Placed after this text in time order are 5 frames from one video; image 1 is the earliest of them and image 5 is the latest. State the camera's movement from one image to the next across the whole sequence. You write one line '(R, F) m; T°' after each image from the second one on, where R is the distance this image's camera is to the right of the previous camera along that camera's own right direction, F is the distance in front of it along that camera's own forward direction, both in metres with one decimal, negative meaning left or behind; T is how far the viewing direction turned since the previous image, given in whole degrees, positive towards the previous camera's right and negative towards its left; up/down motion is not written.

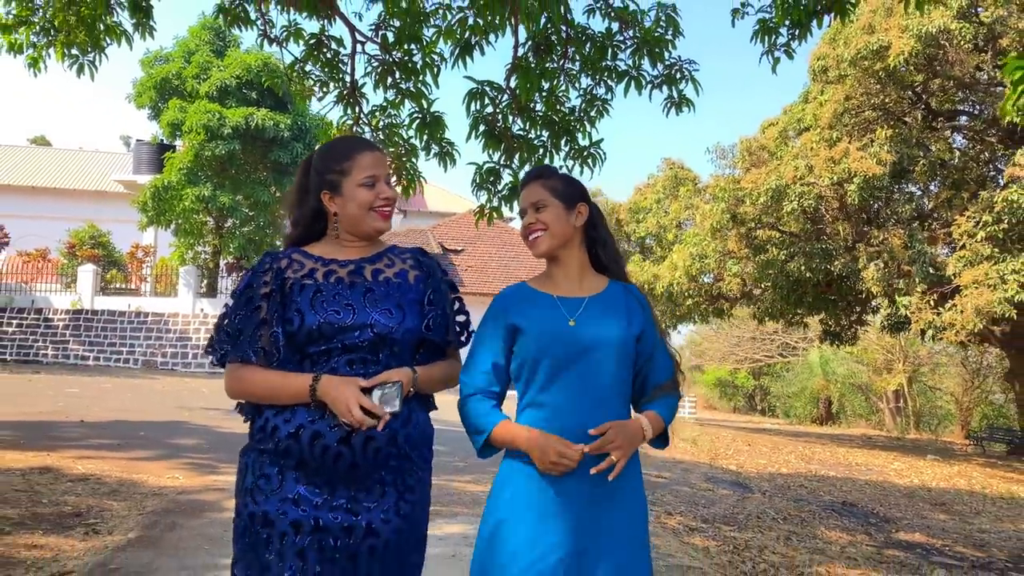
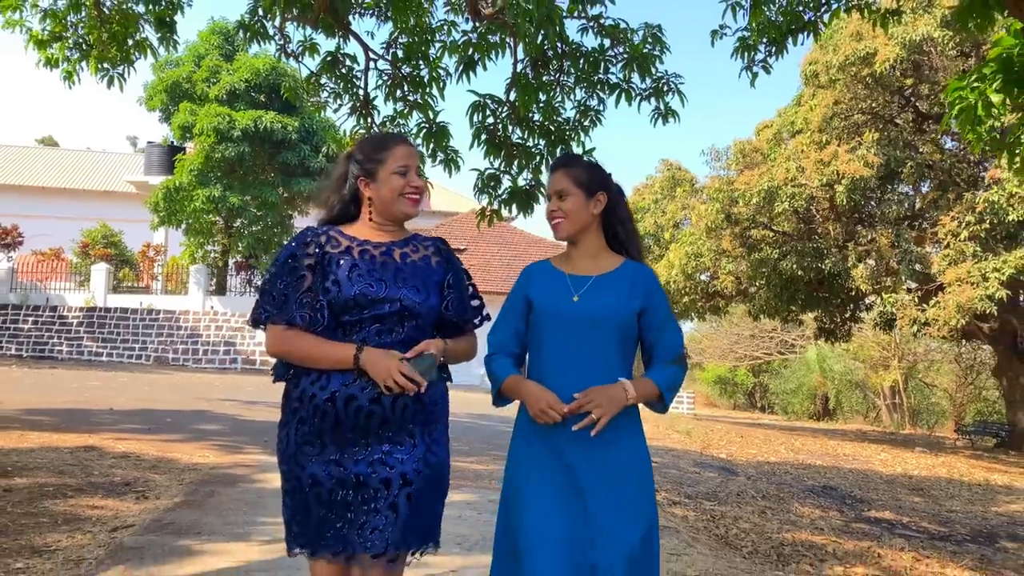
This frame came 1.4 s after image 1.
(0.0, -0.5) m; 0°
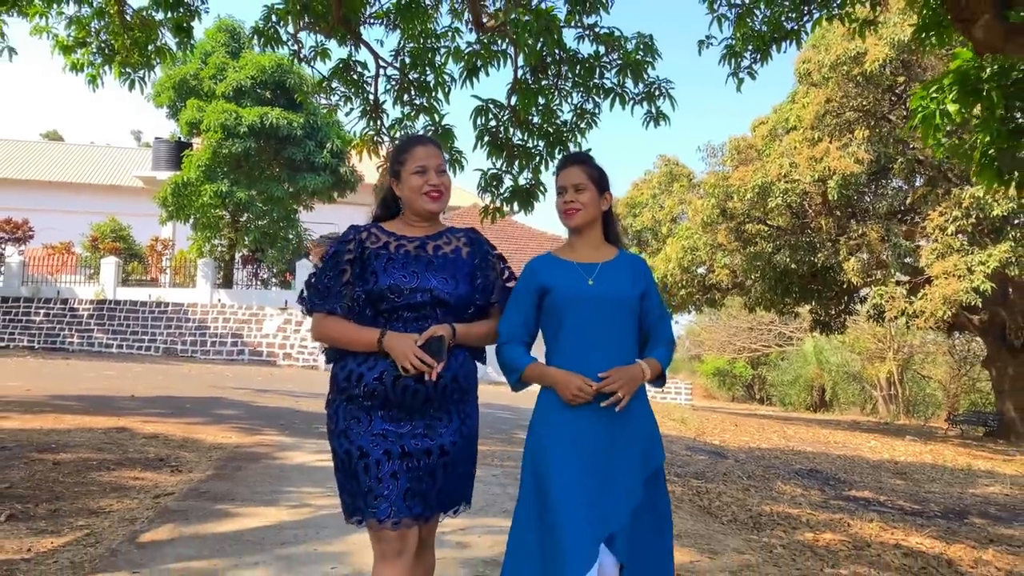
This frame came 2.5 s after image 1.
(0.0, -0.4) m; 0°
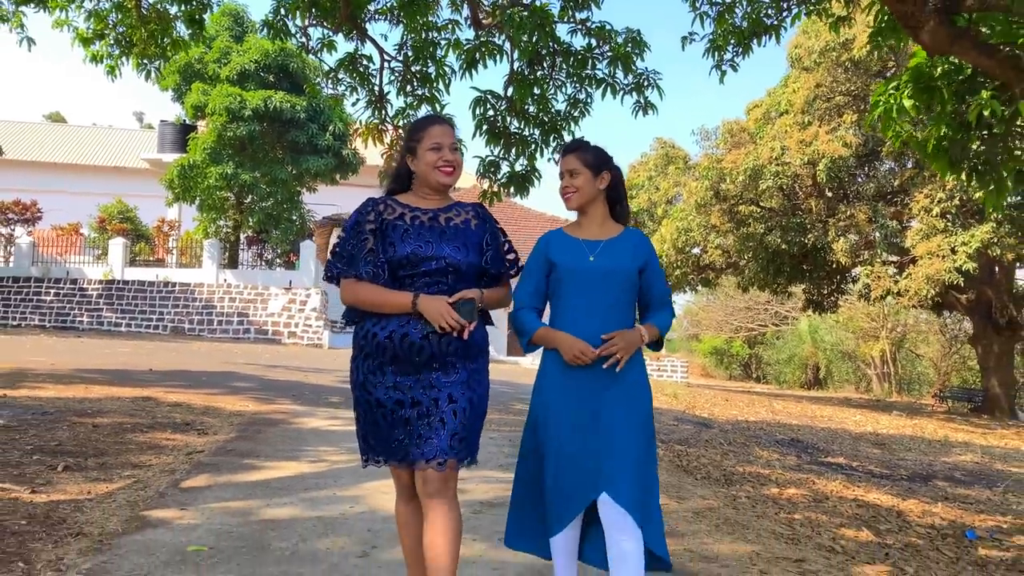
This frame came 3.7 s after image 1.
(0.0, -0.5) m; 0°
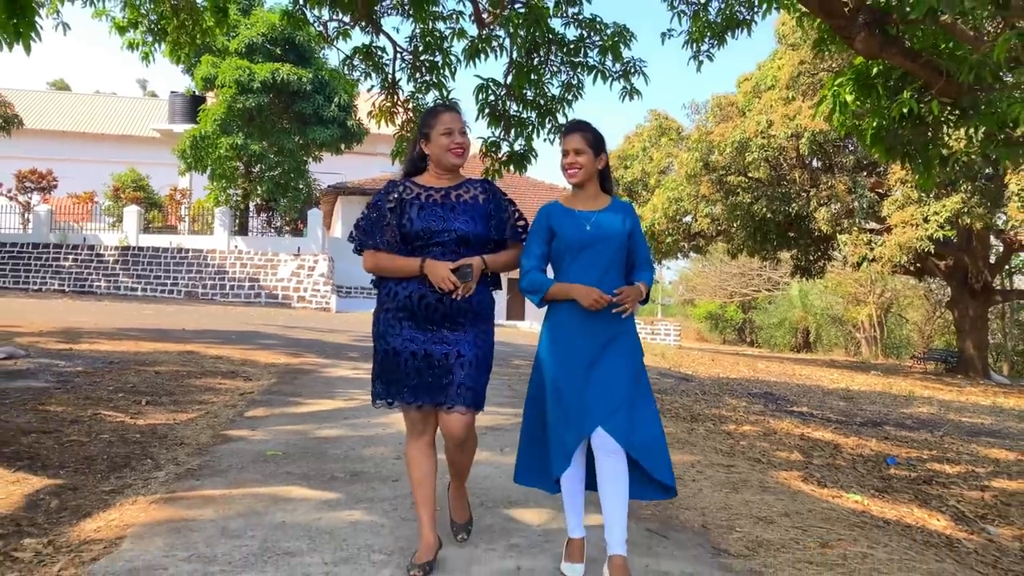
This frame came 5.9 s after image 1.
(0.0, -0.9) m; 0°
